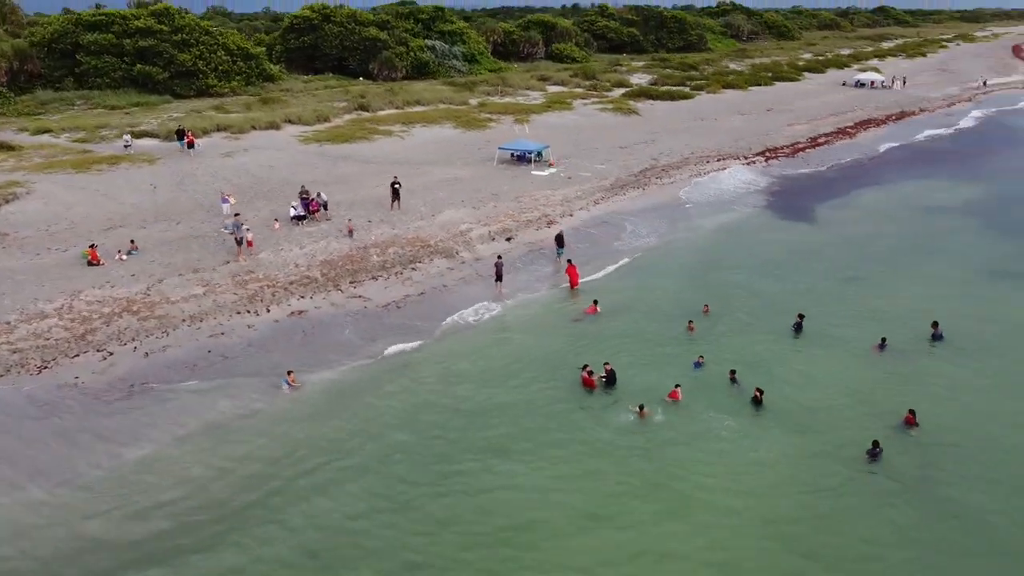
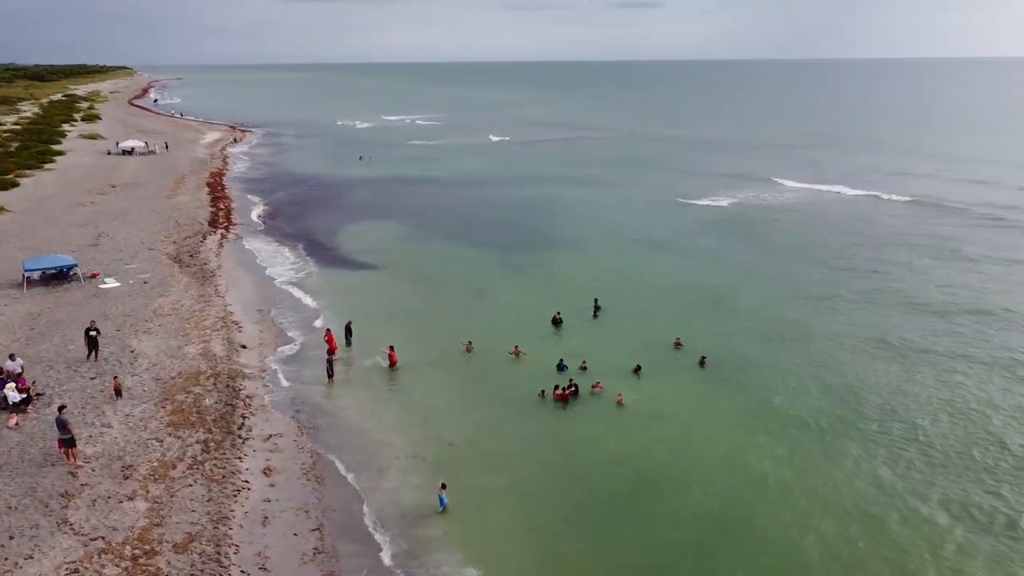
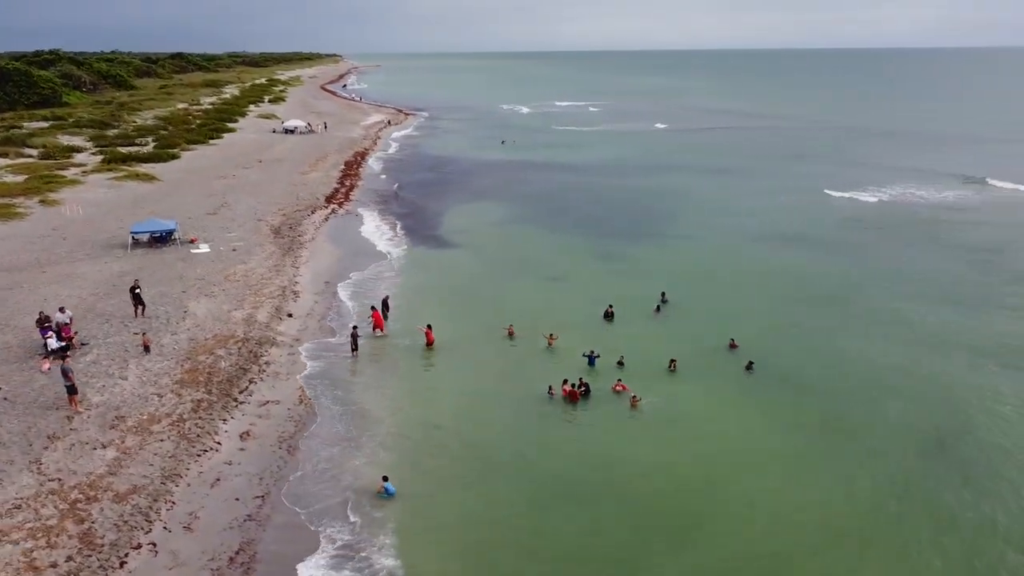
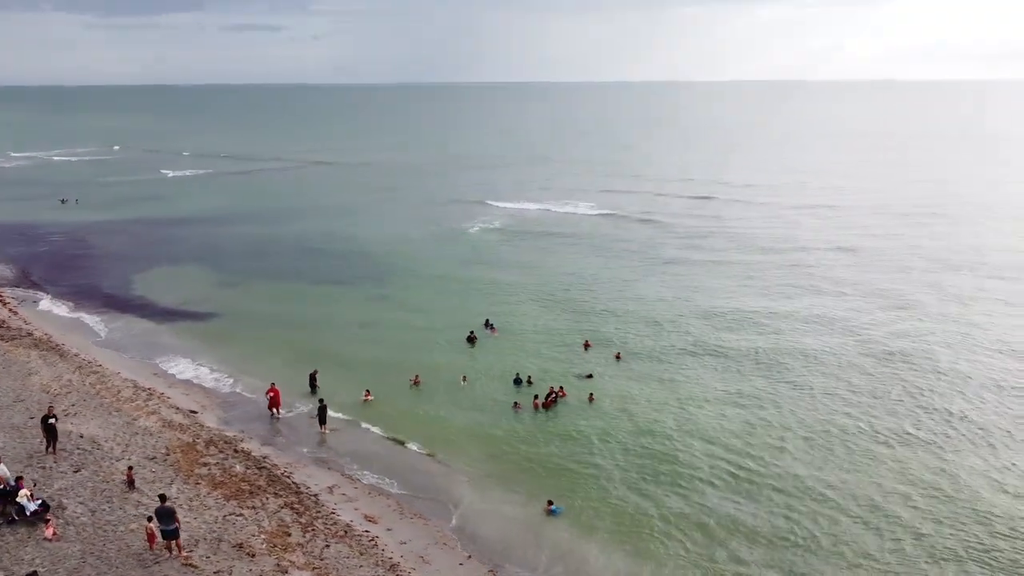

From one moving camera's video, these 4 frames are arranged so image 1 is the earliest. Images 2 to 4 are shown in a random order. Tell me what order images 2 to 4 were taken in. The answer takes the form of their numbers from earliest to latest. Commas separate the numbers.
3, 2, 4
